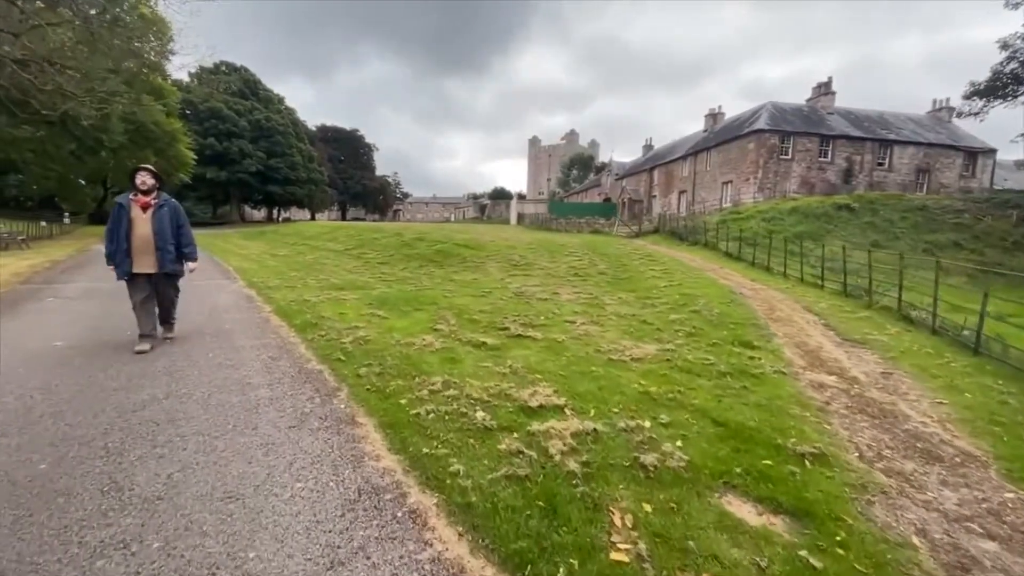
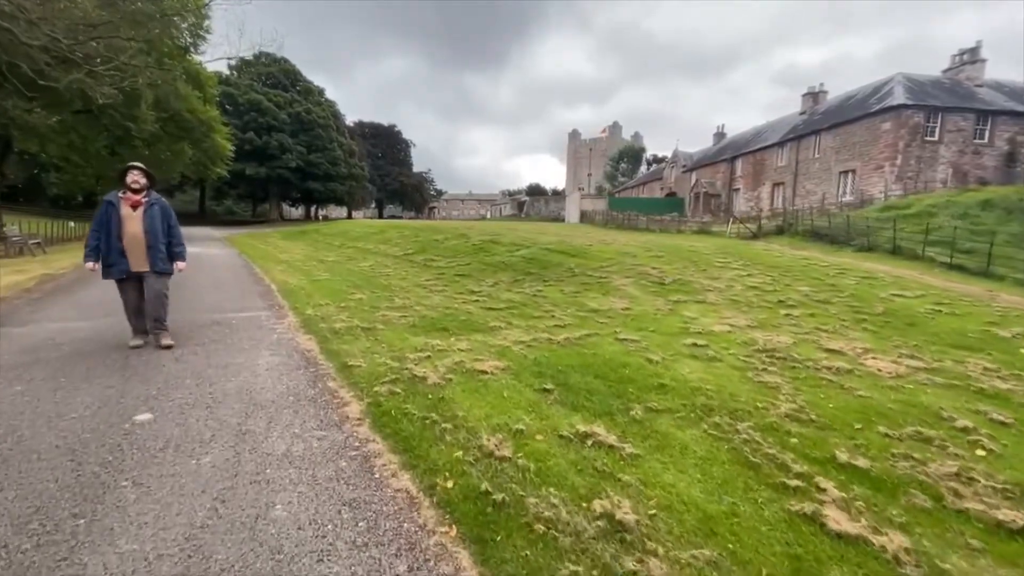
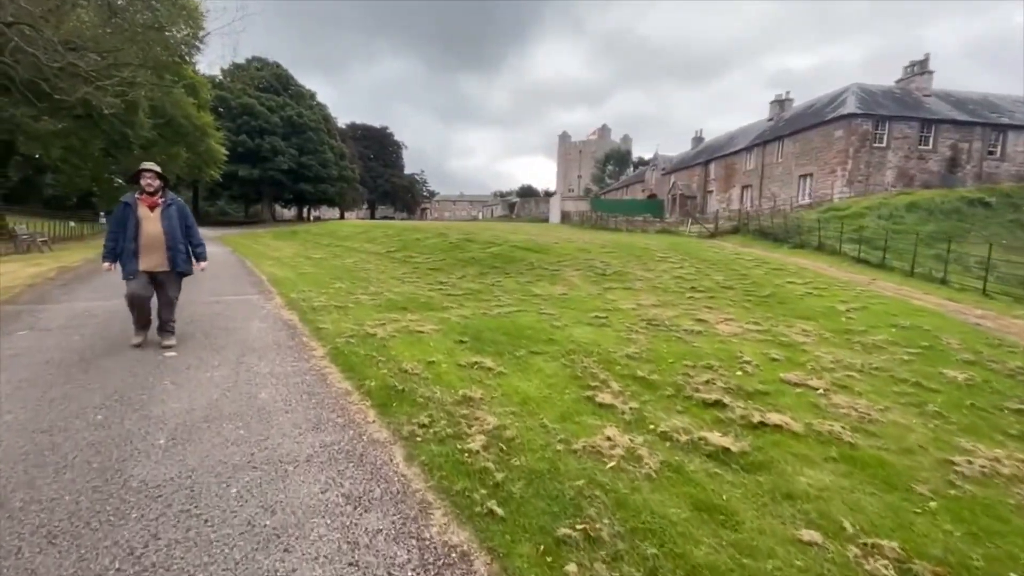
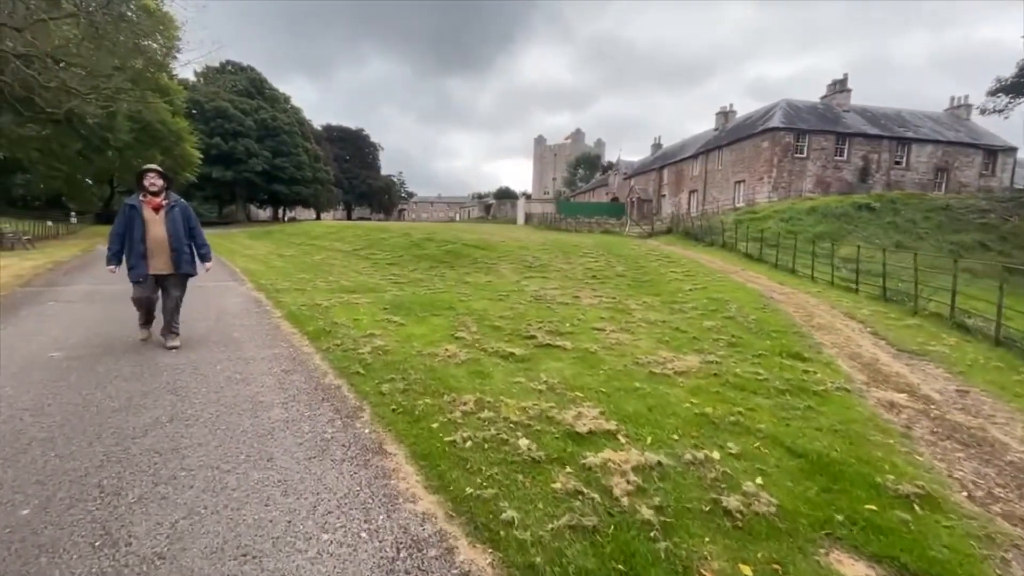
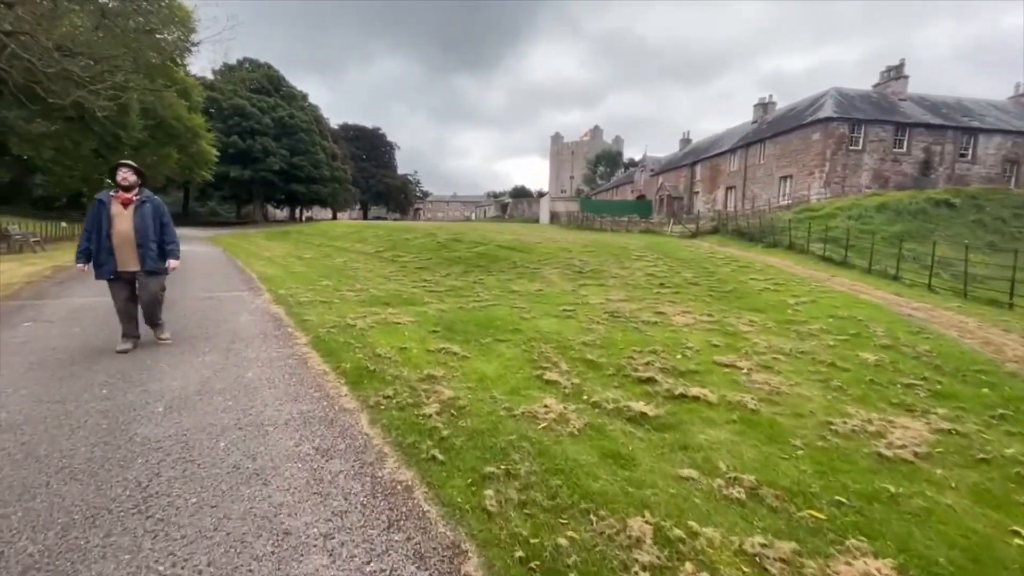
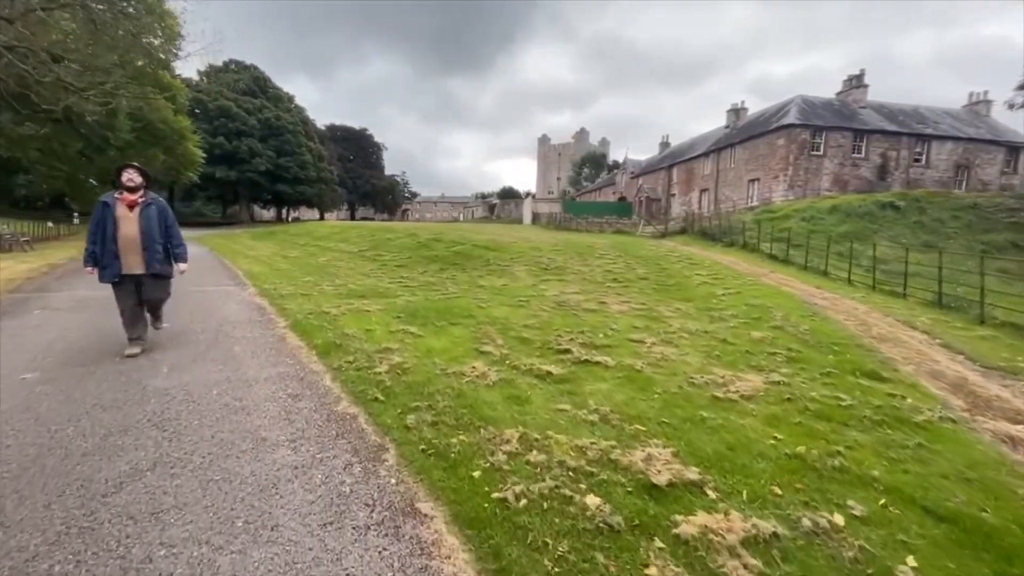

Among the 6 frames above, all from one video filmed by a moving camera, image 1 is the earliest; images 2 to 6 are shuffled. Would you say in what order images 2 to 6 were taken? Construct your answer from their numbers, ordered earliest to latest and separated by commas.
4, 6, 5, 3, 2
